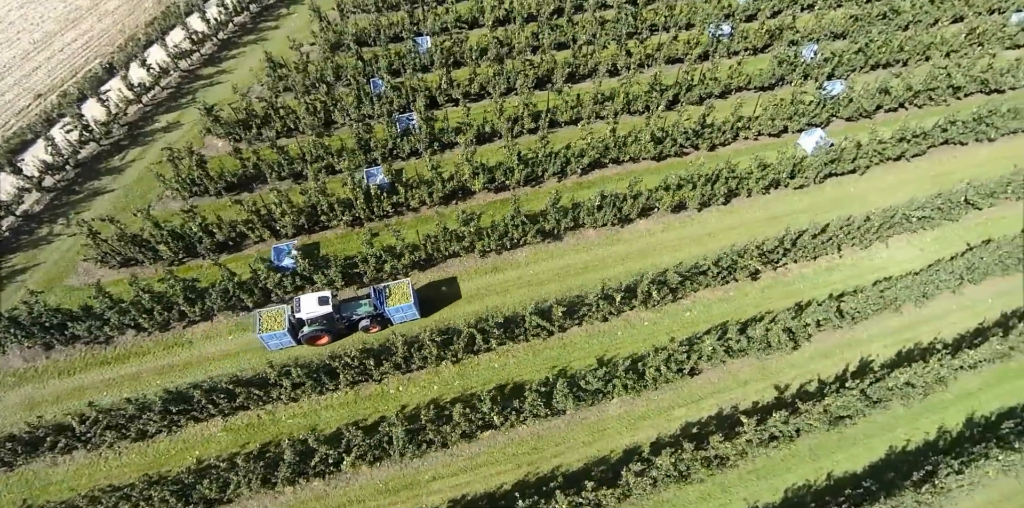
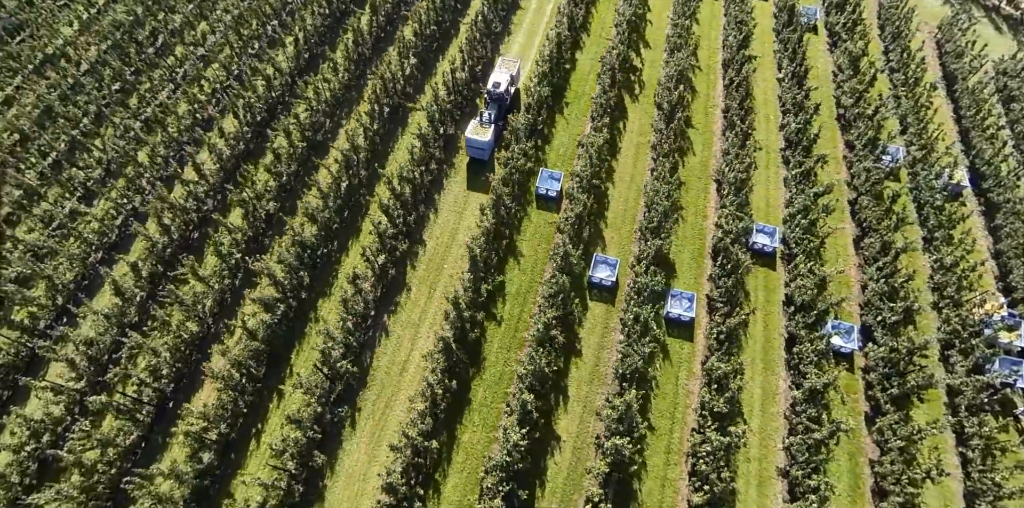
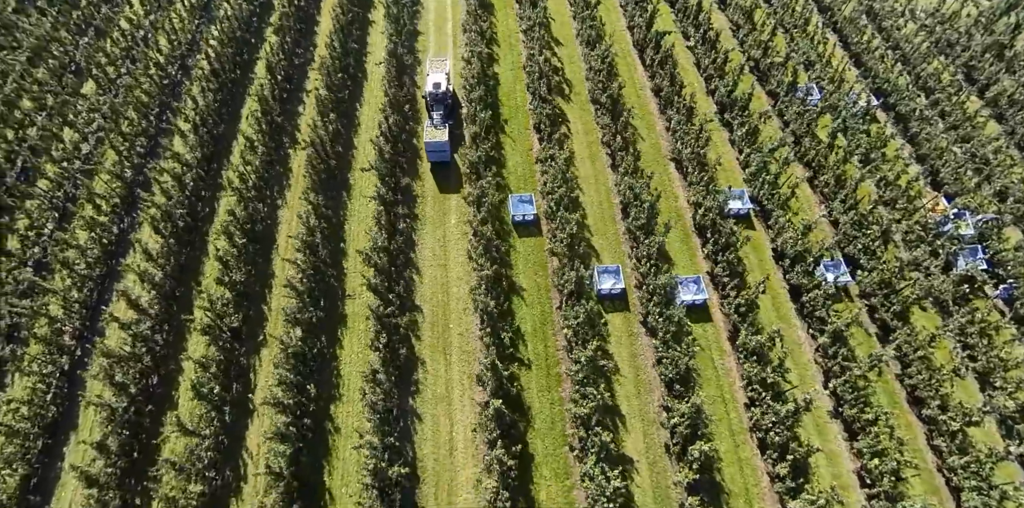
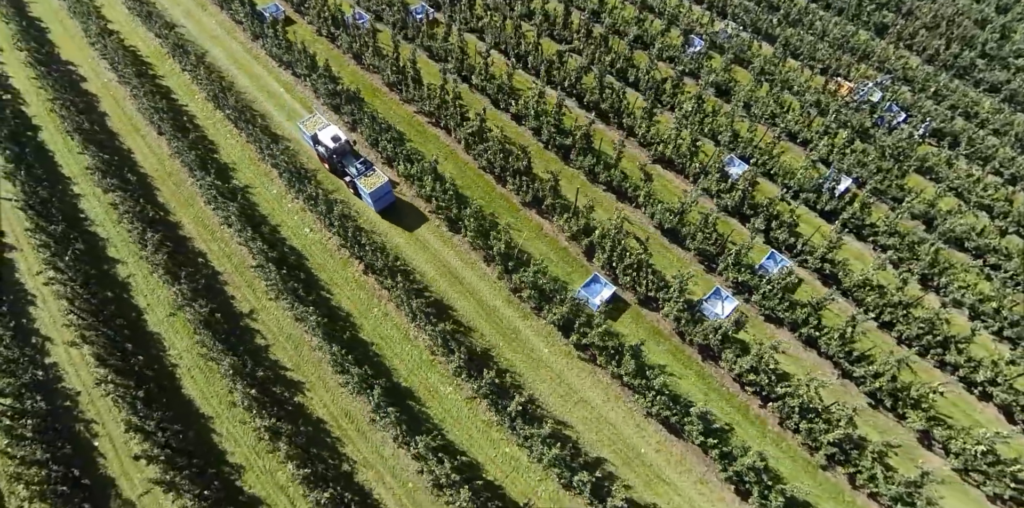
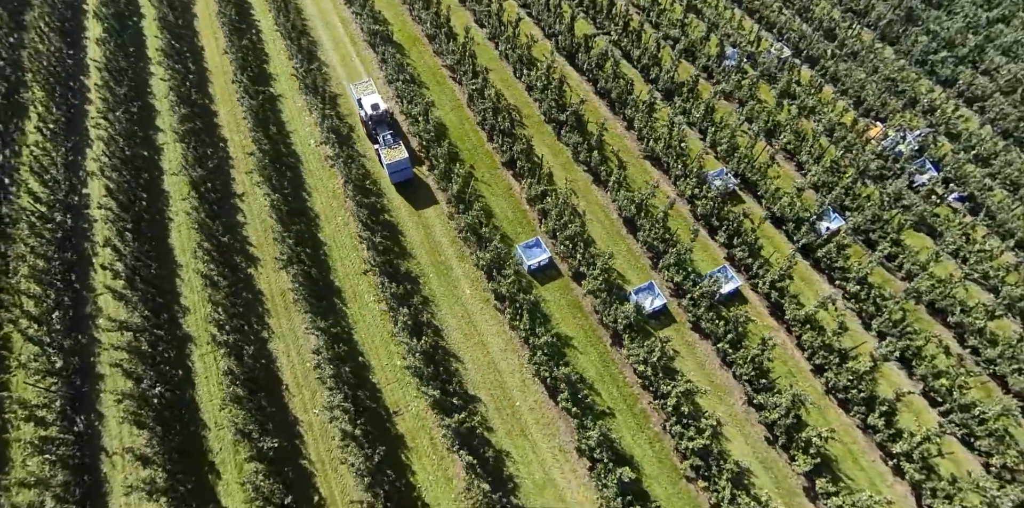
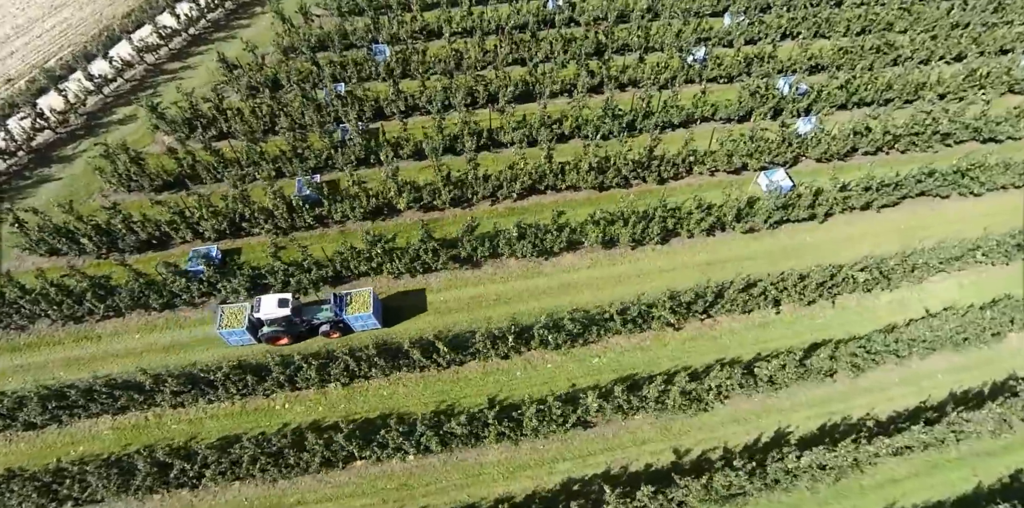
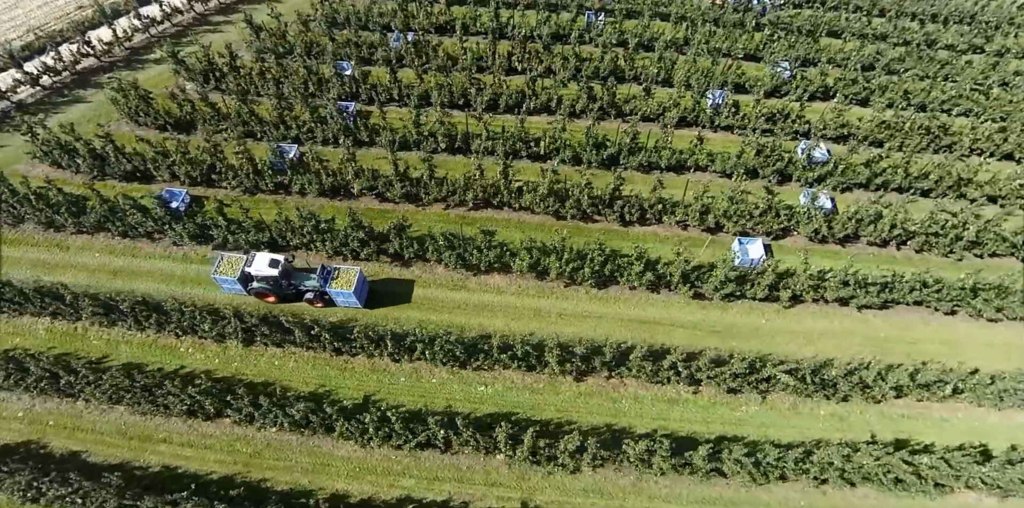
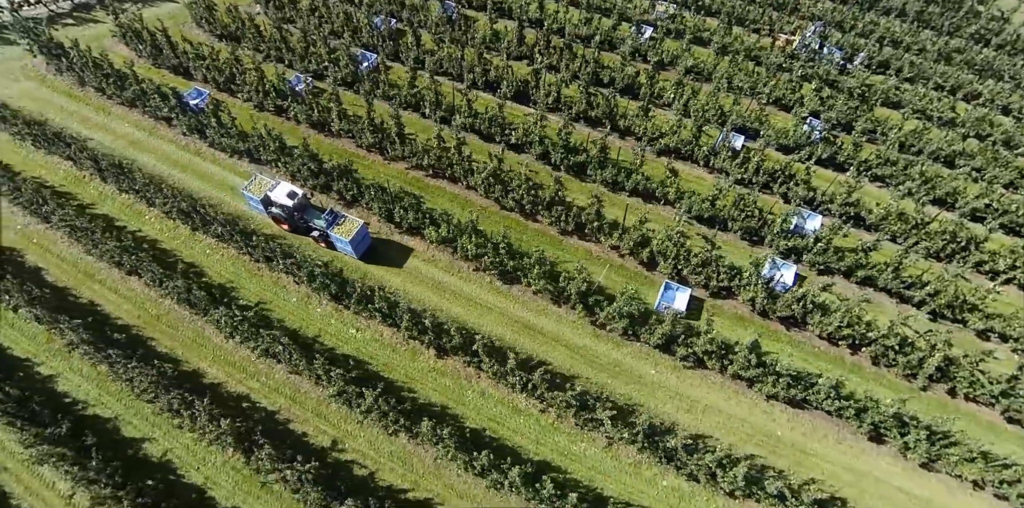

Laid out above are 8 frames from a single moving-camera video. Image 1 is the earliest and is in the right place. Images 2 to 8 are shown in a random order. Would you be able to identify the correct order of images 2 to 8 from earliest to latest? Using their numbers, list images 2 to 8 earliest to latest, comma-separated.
6, 7, 8, 4, 5, 3, 2
